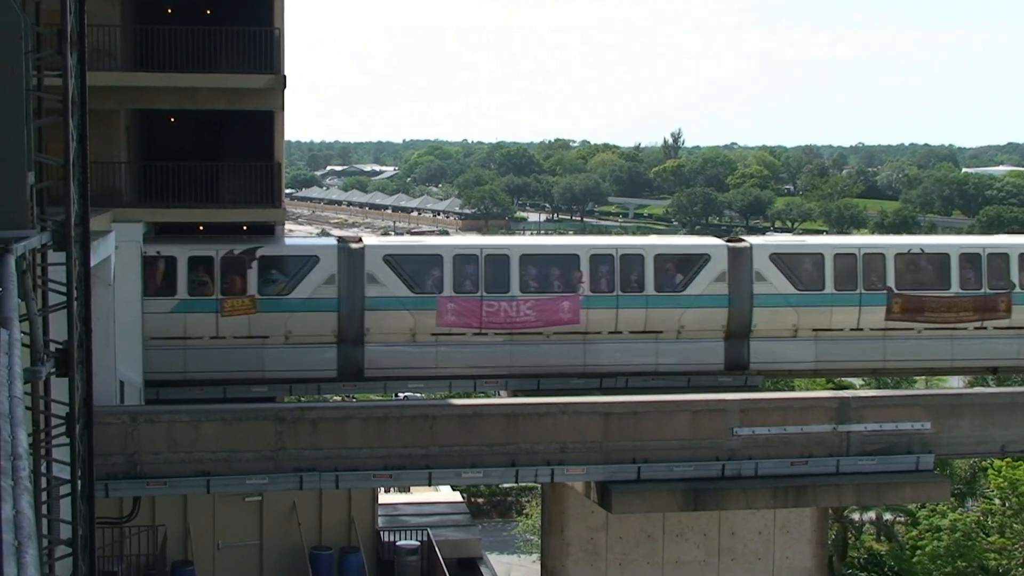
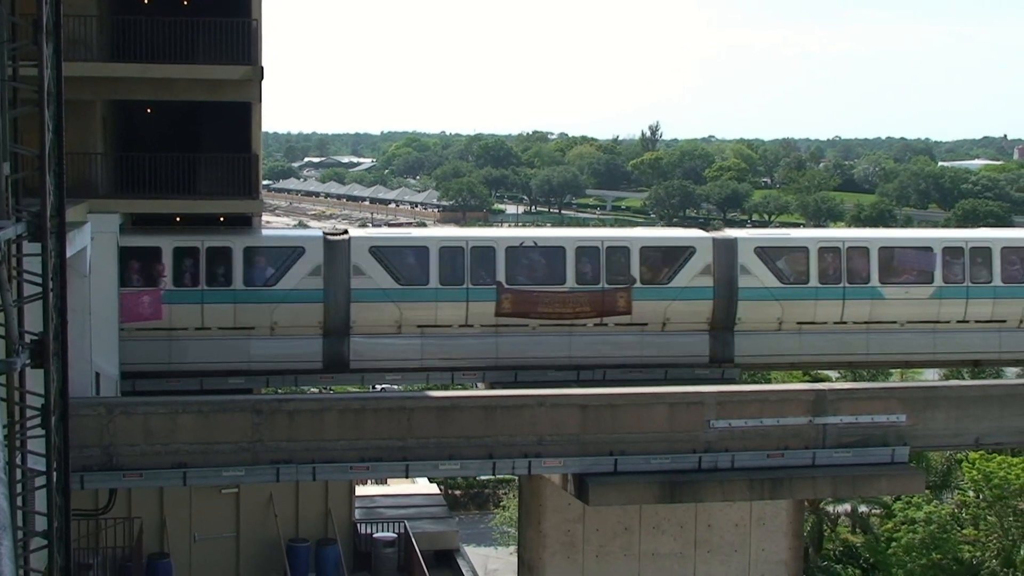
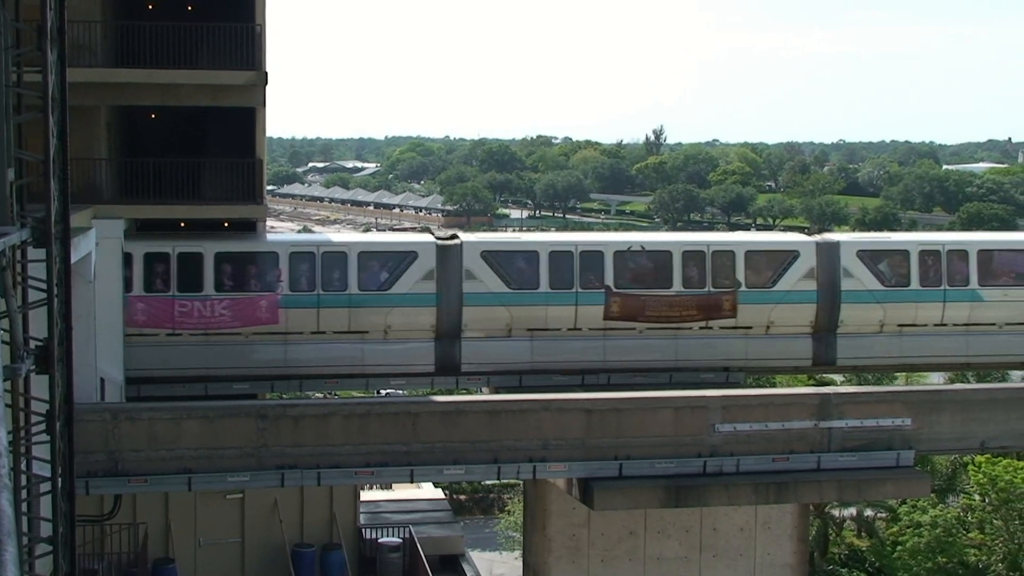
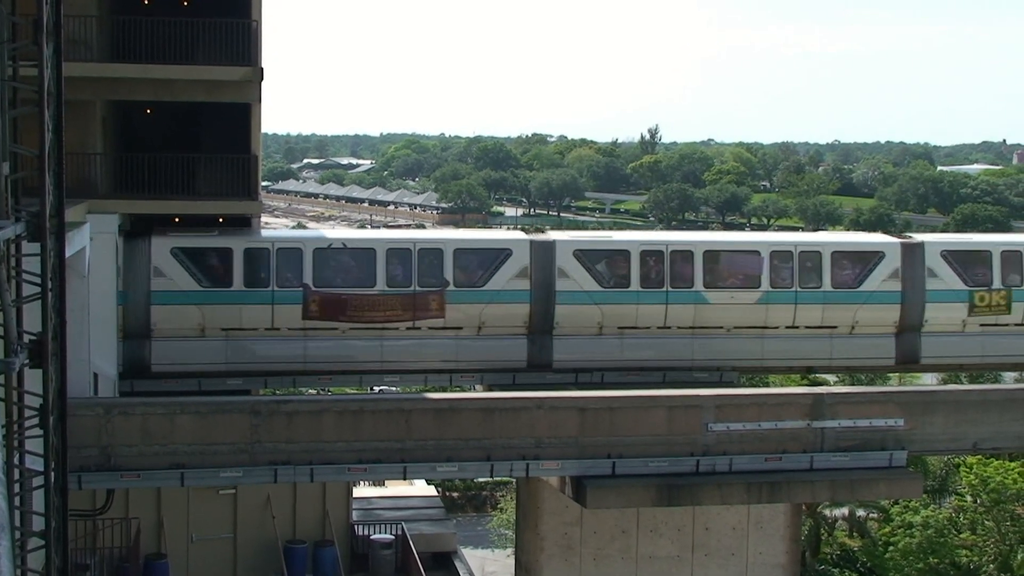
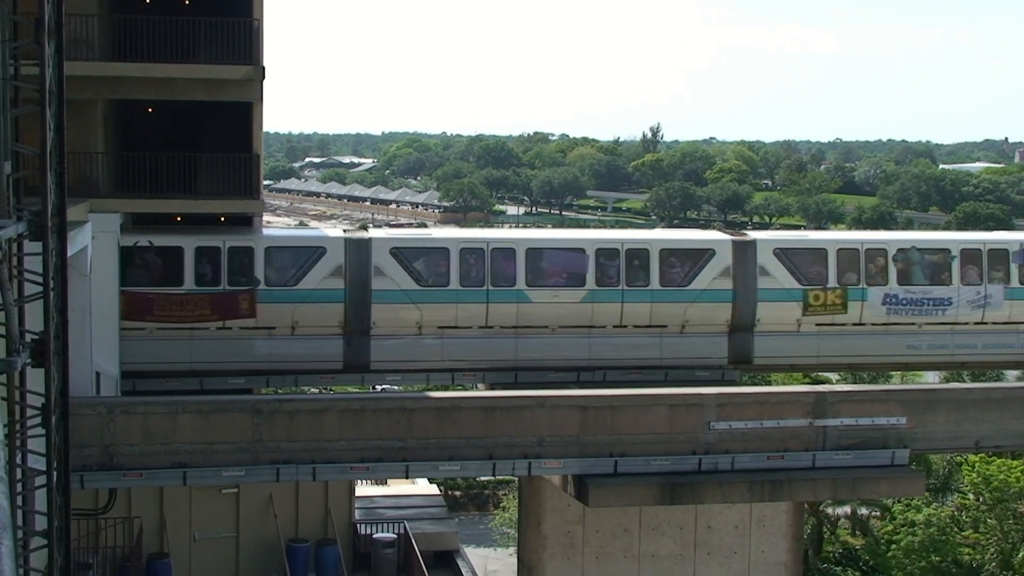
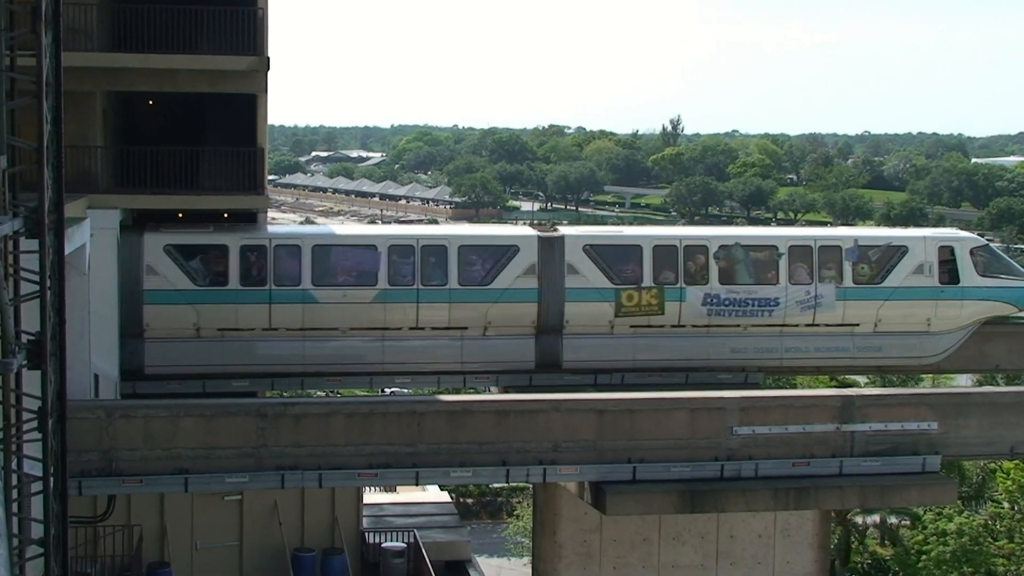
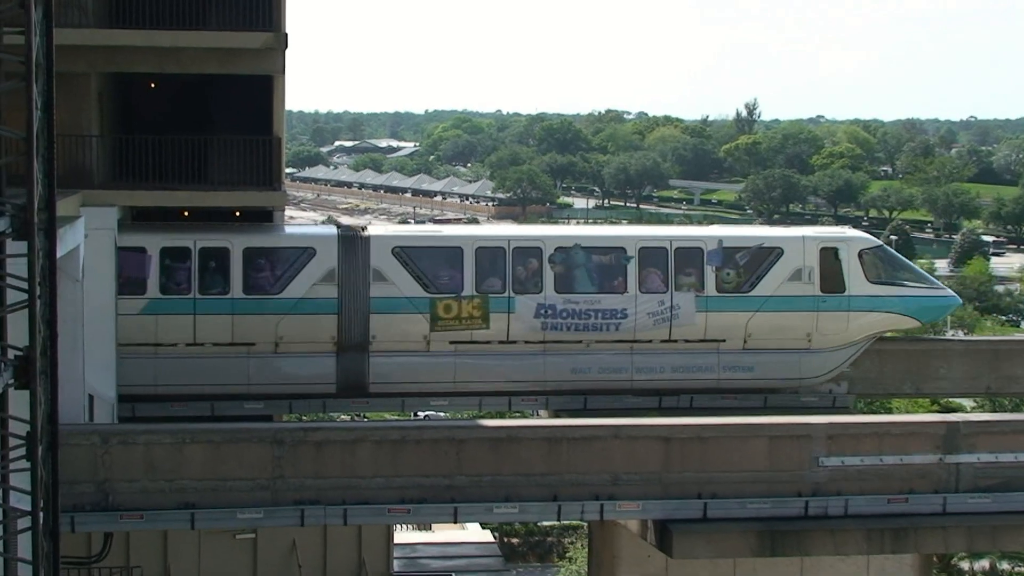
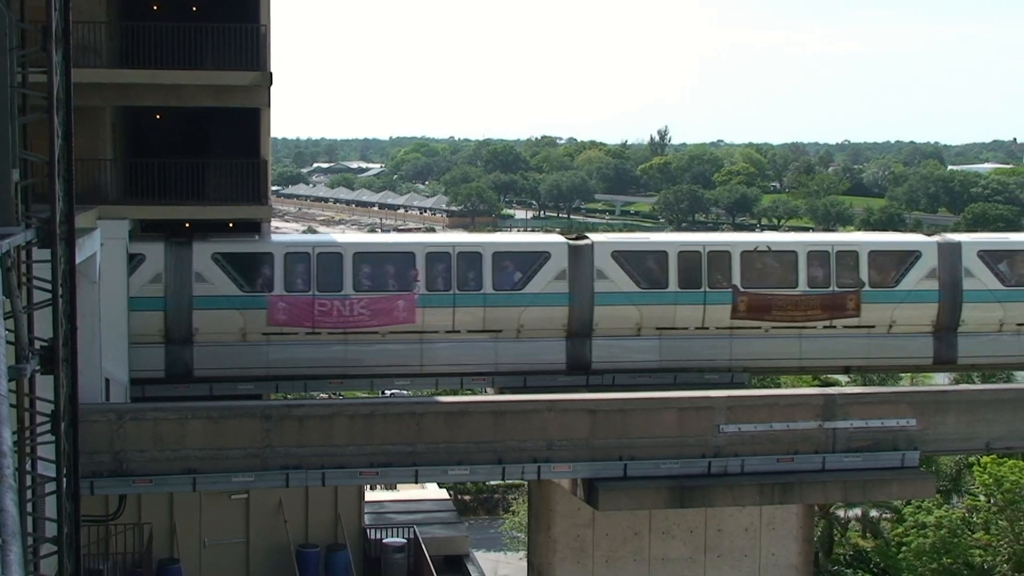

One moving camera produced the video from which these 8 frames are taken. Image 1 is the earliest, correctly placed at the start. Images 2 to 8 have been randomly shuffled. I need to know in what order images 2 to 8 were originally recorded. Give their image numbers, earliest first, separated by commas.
8, 3, 2, 4, 5, 6, 7
